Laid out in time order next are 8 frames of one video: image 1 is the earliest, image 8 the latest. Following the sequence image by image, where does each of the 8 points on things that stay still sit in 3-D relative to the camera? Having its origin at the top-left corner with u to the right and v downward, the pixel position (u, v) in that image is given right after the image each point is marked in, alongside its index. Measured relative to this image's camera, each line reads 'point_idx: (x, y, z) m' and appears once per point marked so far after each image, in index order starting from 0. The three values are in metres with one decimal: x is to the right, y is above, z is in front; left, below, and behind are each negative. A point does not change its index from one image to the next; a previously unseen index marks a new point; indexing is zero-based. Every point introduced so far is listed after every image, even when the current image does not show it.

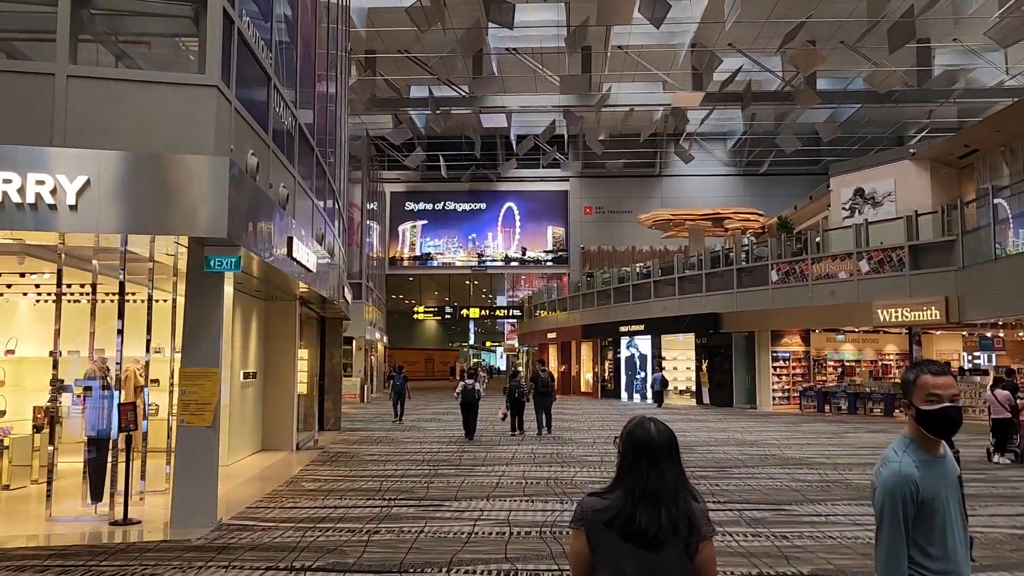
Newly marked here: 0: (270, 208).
0: (-2.7, +0.9, +9.2) m
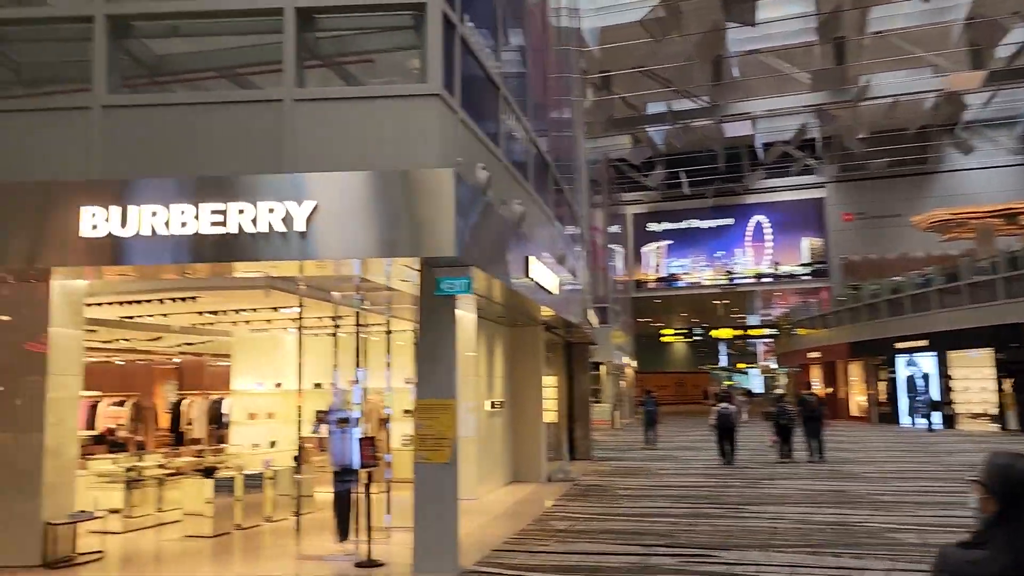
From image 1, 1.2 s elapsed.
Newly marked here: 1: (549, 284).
0: (-0.1, +0.6, +8.6) m
1: (+0.5, +0.1, +11.9) m
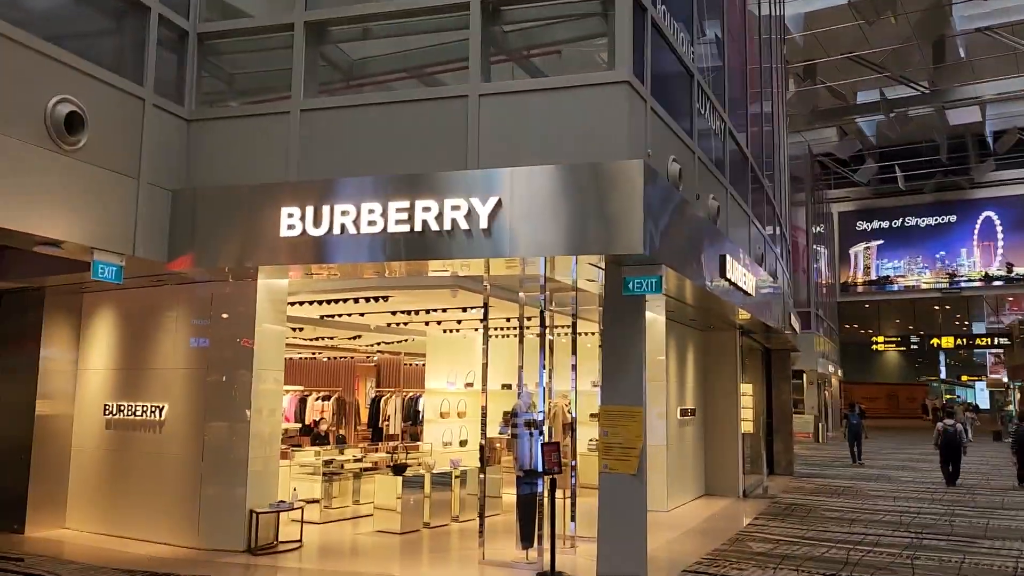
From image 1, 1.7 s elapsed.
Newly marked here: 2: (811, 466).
0: (+1.8, +0.6, +8.0) m
1: (+3.1, 0.0, +11.1) m
2: (+7.0, -4.0, +19.4) m
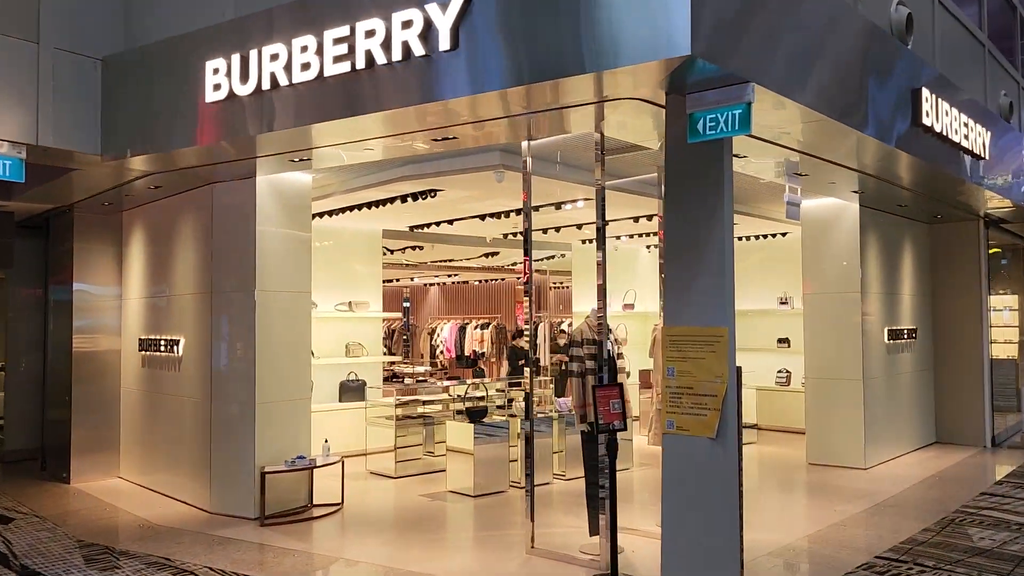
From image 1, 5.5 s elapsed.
0: (+2.1, +1.5, +5.0) m
1: (+4.3, +1.3, +7.6) m
2: (+10.6, -1.8, +14.7) m
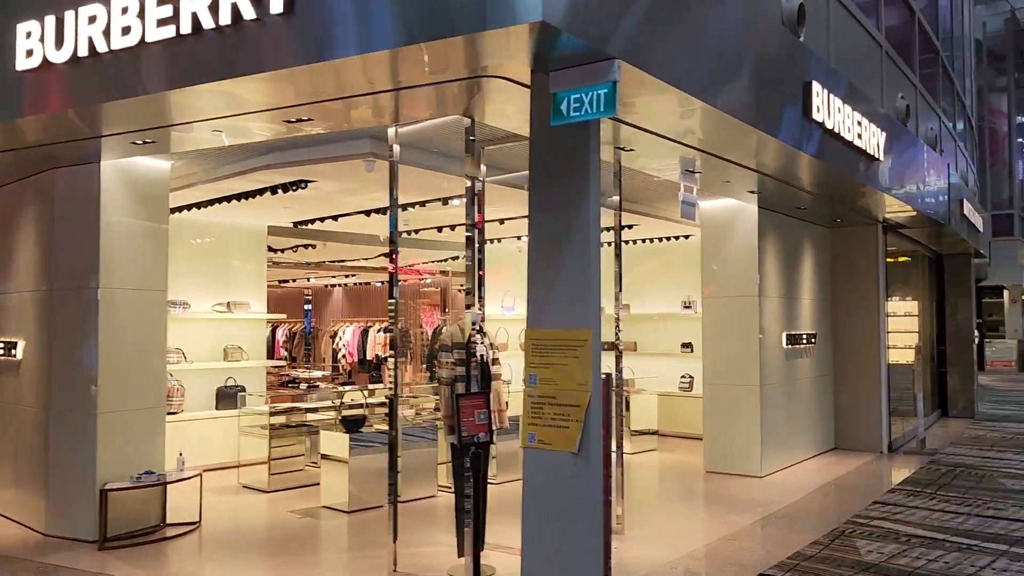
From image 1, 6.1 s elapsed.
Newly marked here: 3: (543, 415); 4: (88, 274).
0: (+1.3, +1.5, +4.7) m
1: (+3.3, +1.2, +7.5) m
2: (+8.9, -1.9, +15.1) m
3: (+0.1, -0.5, +3.6) m
4: (-2.9, +0.1, +5.7) m
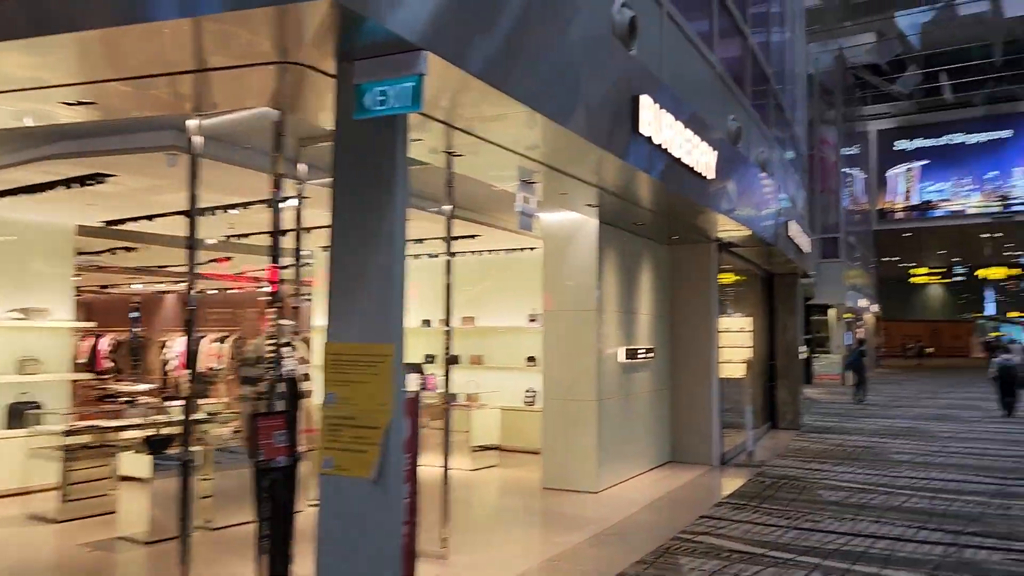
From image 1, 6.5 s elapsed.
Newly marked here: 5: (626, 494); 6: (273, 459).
0: (+0.4, +1.4, +4.6) m
1: (+1.8, +1.1, +7.7) m
2: (+6.1, -2.3, +16.1) m
3: (-0.7, -0.6, +3.3) m
4: (-3.9, +0.1, +4.8) m
5: (+1.1, -1.9, +7.7) m
6: (-1.1, -0.8, +3.9) m
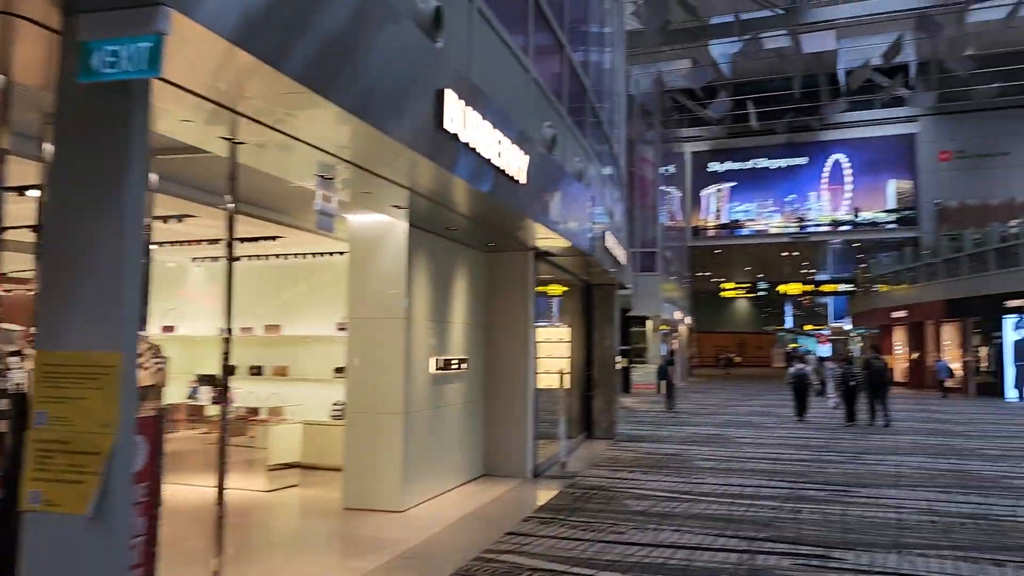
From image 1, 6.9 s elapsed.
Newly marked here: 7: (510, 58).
0: (-0.7, +1.4, +4.2) m
1: (+0.1, +1.0, +7.6) m
2: (+2.6, -2.5, +16.5) m
3: (-1.5, -0.6, +2.7) m
4: (-5.0, +0.1, +3.6) m
5: (-0.7, -2.0, +7.4) m
6: (-2.0, -0.8, +3.2) m
7: (0.0, +2.1, +7.4) m
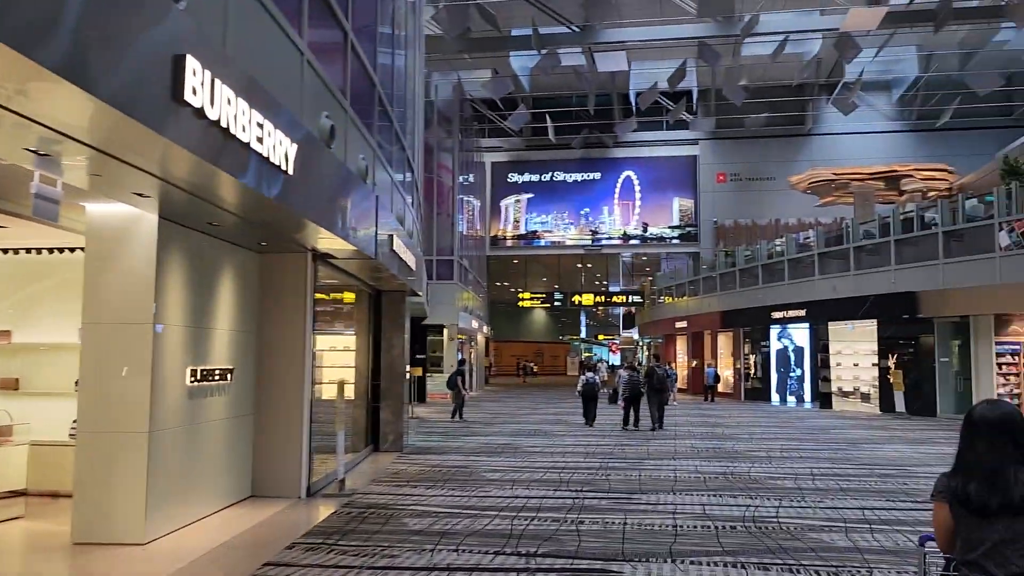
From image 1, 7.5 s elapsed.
0: (-1.8, +1.4, +3.5) m
1: (-1.7, +1.0, +6.9) m
2: (-1.4, -2.7, +16.2) m
3: (-2.2, -0.5, +1.8) m
4: (-5.8, +0.2, +1.9) m
5: (-2.5, -2.0, +6.5) m
6: (-2.9, -0.7, +2.2) m
7: (-1.9, +2.0, +6.7) m
